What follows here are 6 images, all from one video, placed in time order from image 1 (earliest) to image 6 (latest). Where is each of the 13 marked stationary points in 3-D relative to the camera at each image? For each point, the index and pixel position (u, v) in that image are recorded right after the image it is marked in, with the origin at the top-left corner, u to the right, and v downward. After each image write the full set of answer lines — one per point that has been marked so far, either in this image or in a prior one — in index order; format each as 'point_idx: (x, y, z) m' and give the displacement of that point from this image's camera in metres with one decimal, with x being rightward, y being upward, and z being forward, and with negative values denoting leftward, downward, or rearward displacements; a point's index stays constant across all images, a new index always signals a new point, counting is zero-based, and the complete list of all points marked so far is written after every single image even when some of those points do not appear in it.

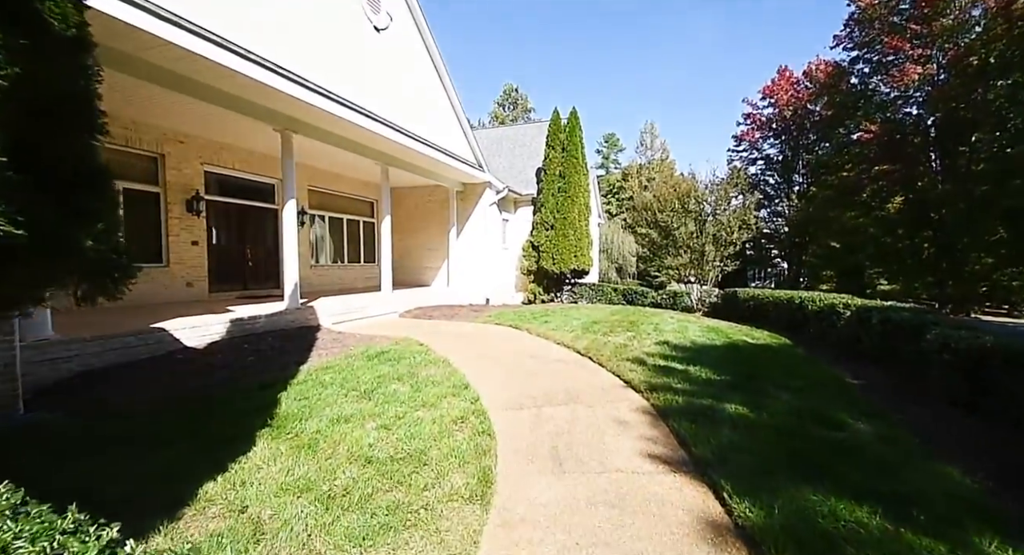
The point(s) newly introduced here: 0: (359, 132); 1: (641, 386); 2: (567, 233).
0: (-3.0, +2.9, +8.6) m
1: (+1.3, -1.1, +4.2) m
2: (+1.6, +1.3, +12.9) m
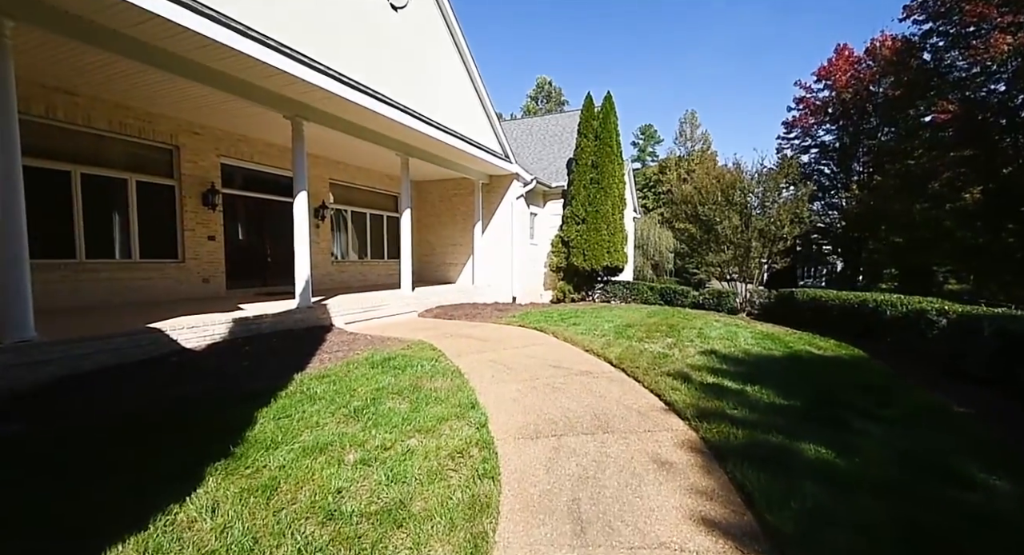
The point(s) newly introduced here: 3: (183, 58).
0: (-2.5, +2.9, +8.1) m
1: (+1.4, -1.1, +3.5) m
2: (+2.4, +1.4, +12.0) m
3: (-4.2, +2.8, +5.6) m
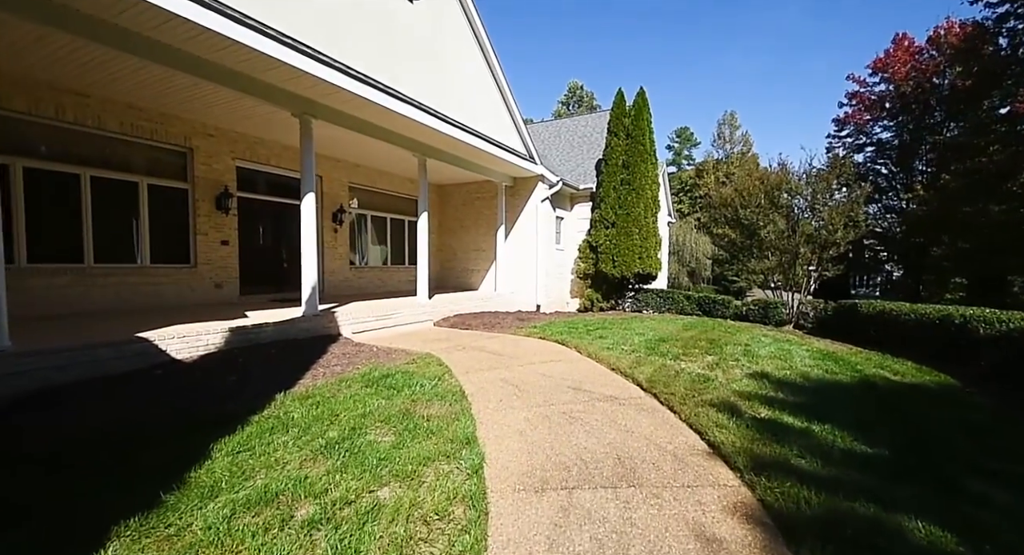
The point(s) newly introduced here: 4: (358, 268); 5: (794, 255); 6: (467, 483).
0: (-2.1, +2.8, +7.7) m
1: (+1.4, -1.1, +2.7) m
2: (+3.1, +1.2, +11.2) m
3: (-4.0, +2.7, +5.3) m
4: (-3.8, +0.2, +10.7) m
5: (+7.9, +0.6, +12.3) m
6: (-0.3, -1.2, +2.5) m
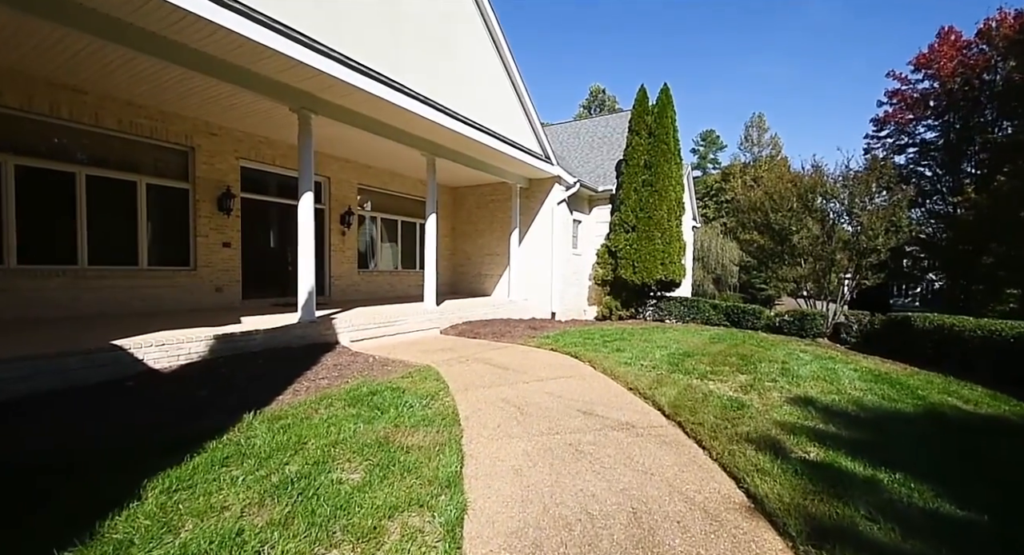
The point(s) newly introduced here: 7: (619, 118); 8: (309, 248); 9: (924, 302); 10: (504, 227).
0: (-1.9, +2.7, +7.3) m
1: (+1.4, -1.2, +2.1) m
2: (+3.4, +1.0, +10.6) m
3: (-3.9, +2.7, +5.0) m
4: (-3.4, +0.1, +10.4) m
5: (+8.3, +0.4, +11.4) m
6: (-0.3, -1.2, +1.9) m
7: (+3.6, +5.5, +14.9) m
8: (-2.8, +0.4, +6.1) m
9: (+16.0, -1.0, +17.1) m
10: (-0.2, +1.3, +11.5) m
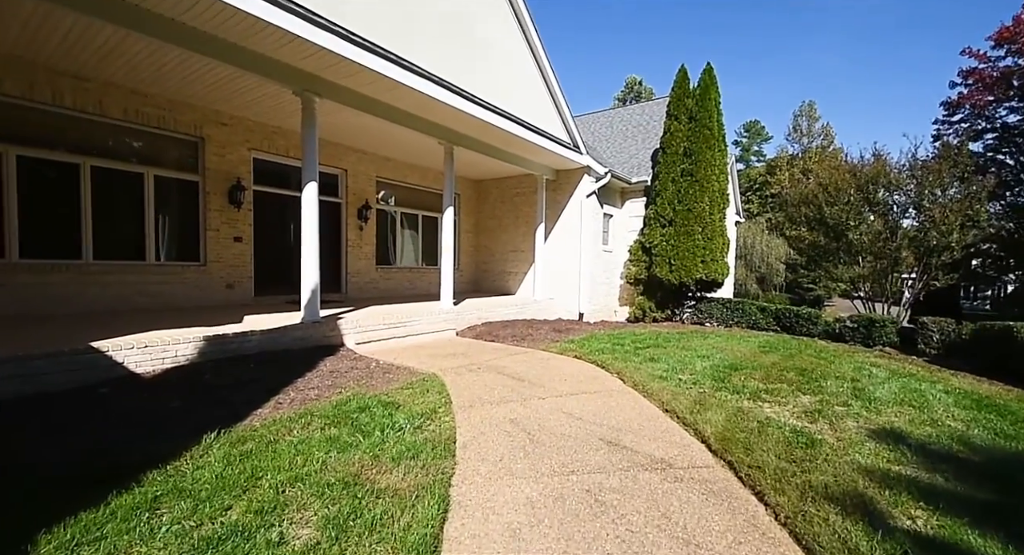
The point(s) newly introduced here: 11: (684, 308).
0: (-1.6, +2.8, +6.7) m
1: (+1.3, -1.2, +1.4) m
2: (+4.0, +1.0, +9.6) m
3: (-3.7, +2.8, +4.6) m
4: (-2.9, +0.2, +10.0) m
5: (+8.9, +0.4, +10.1) m
6: (-0.4, -1.2, +1.3) m
7: (+4.6, +5.5, +13.9) m
8: (-2.6, +0.5, +5.7) m
9: (+17.0, -1.0, +15.2) m
10: (+0.4, +1.4, +10.9) m
11: (+4.1, -0.7, +10.3) m
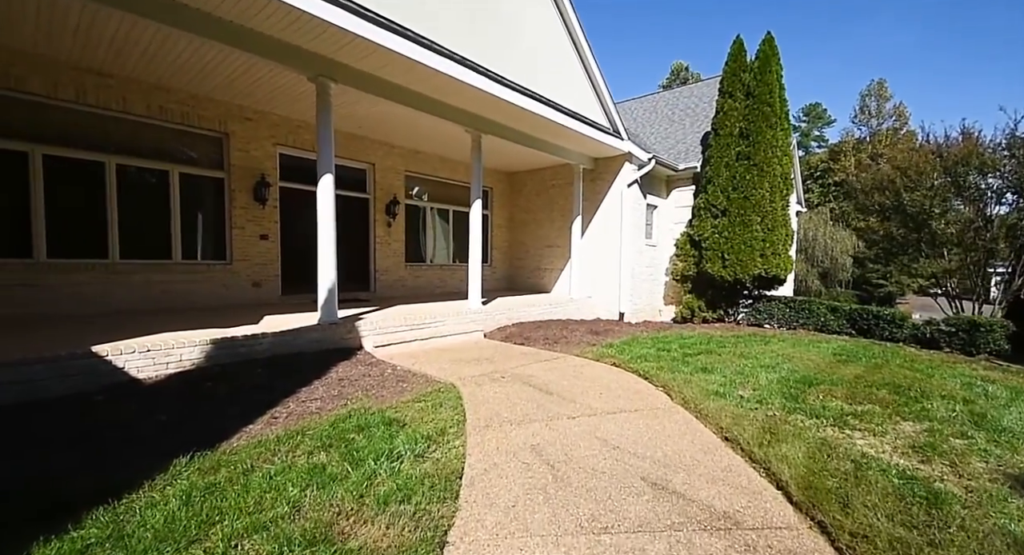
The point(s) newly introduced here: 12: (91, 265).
0: (-1.1, +2.8, +6.3) m
1: (+1.2, -1.2, +0.7) m
2: (+4.7, +1.1, +8.6) m
3: (-3.4, +2.8, +4.3) m
4: (-2.1, +0.3, +9.6) m
5: (+9.7, +0.5, +8.6) m
6: (-0.4, -1.2, +0.8) m
7: (+5.6, +5.6, +12.8) m
8: (-2.2, +0.5, +5.3) m
9: (+18.2, -0.8, +13.0) m
10: (+1.3, +1.5, +10.2) m
11: (+4.9, -0.6, +9.3) m
12: (-5.6, +0.2, +5.8) m
